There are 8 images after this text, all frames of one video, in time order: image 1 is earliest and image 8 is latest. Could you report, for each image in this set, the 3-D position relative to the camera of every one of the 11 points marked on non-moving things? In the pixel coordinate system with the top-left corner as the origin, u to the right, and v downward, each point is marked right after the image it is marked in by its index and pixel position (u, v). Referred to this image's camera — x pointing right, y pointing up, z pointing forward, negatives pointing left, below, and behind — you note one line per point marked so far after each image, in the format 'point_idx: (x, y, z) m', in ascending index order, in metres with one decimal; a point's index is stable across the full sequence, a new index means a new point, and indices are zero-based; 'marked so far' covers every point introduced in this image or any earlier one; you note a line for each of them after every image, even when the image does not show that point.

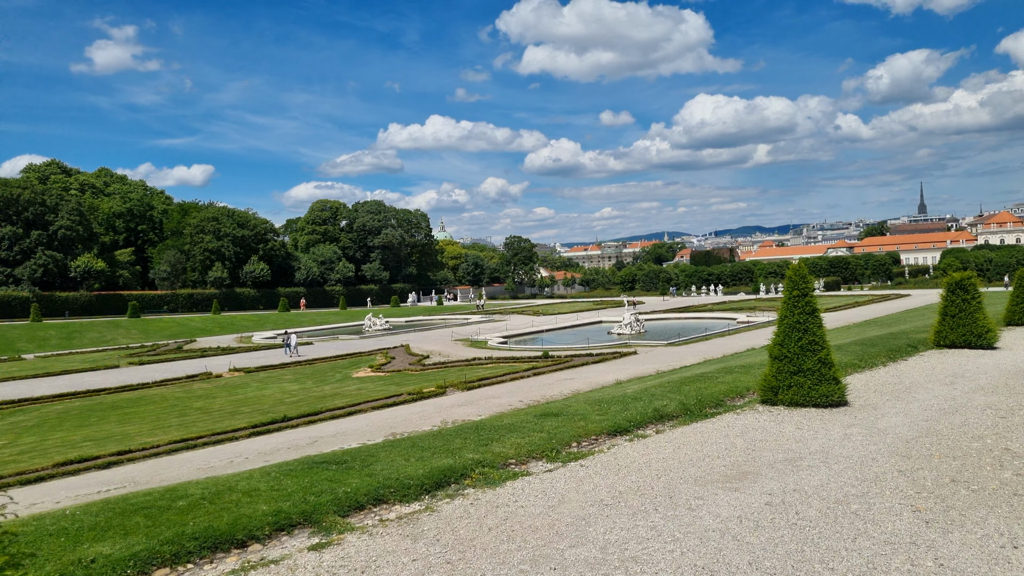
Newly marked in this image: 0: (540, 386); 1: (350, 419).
0: (+0.8, -3.2, +19.9) m
1: (-4.5, -3.6, +16.9) m
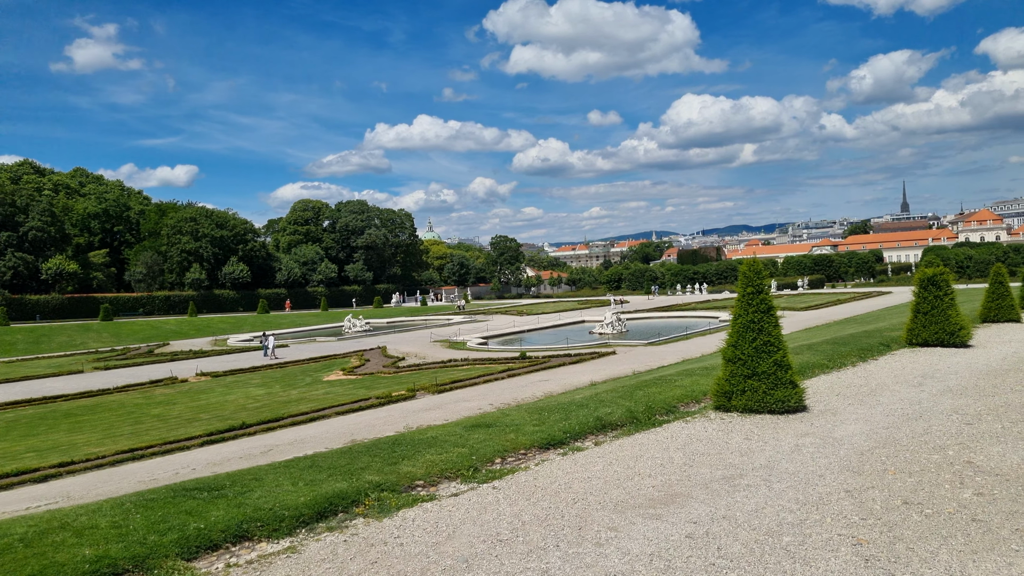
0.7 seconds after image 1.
0: (-0.2, -3.2, +19.3) m
1: (-5.4, -3.7, +16.3) m
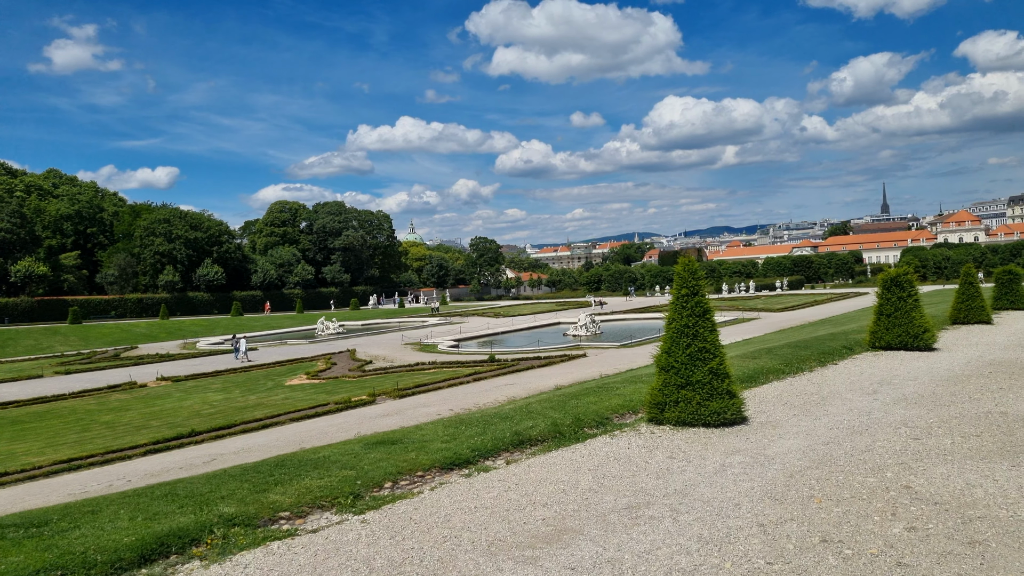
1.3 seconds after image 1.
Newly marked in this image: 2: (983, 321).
0: (-1.3, -3.2, +18.7) m
1: (-6.4, -3.7, +15.6) m
2: (+13.9, -1.1, +18.1) m
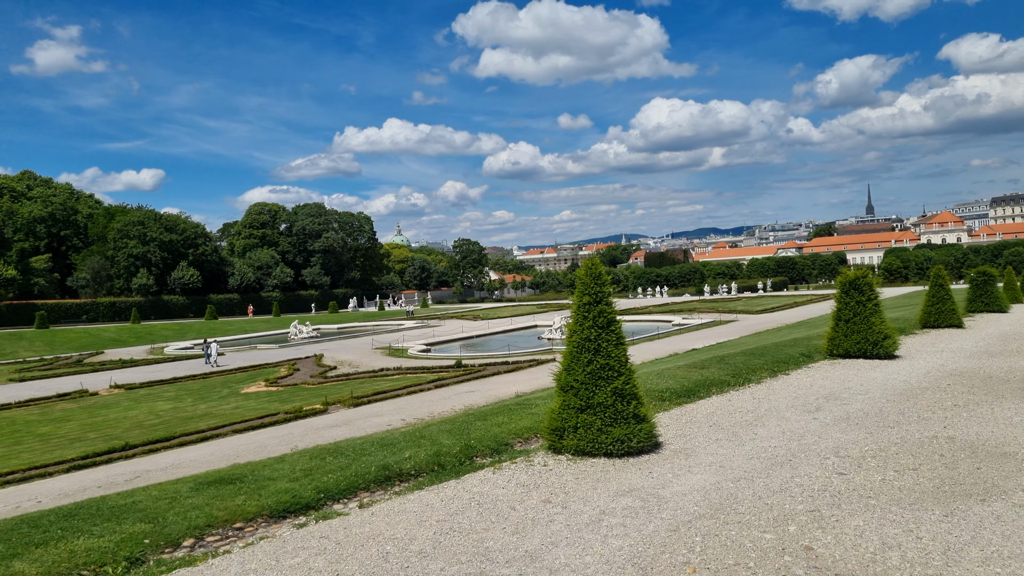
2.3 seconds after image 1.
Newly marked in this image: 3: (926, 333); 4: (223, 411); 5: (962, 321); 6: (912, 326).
0: (-2.5, -3.3, +17.9) m
1: (-7.5, -3.8, +14.6) m
2: (+12.7, -1.1, +17.5) m
3: (+11.1, -1.3, +16.5) m
4: (-9.2, -3.9, +19.3) m
5: (+13.0, -1.0, +17.7) m
6: (+11.9, -1.1, +18.3) m
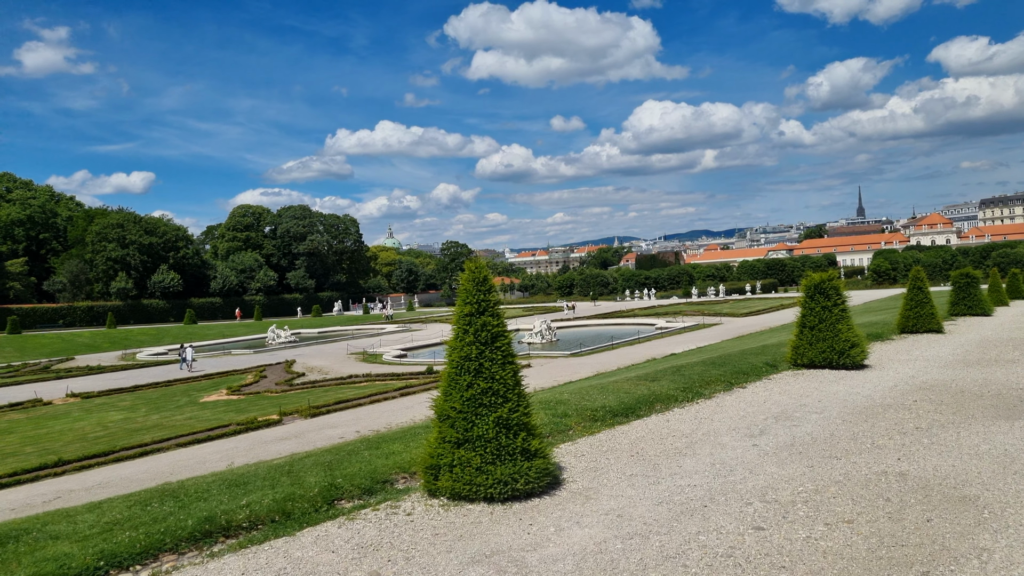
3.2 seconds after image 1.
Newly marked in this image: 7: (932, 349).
0: (-3.5, -3.4, +17.1) m
1: (-8.5, -3.9, +13.7) m
2: (+11.7, -1.2, +16.8) m
3: (+10.1, -1.3, +15.8) m
4: (-10.2, -4.1, +18.4) m
5: (+12.0, -1.1, +17.0) m
6: (+10.9, -1.2, +17.6) m
7: (+9.3, -1.4, +13.5) m
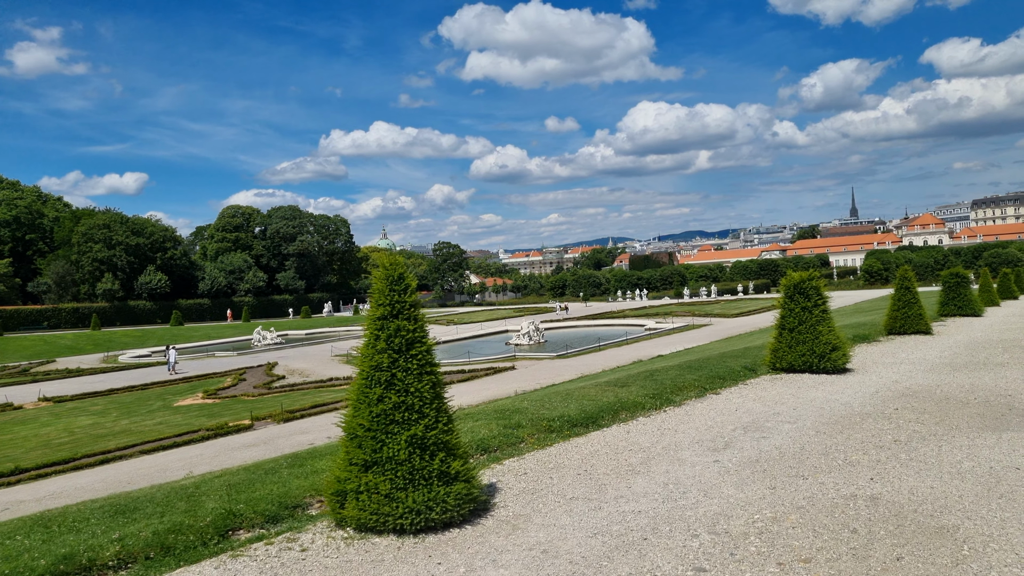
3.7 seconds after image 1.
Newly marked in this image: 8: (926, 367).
0: (-4.0, -3.5, +16.5) m
1: (-9.0, -4.0, +13.2) m
2: (+11.1, -1.2, +16.4) m
3: (+9.6, -1.3, +15.4) m
4: (-10.8, -4.1, +17.8) m
5: (+11.5, -1.1, +16.6) m
6: (+10.3, -1.2, +17.2) m
7: (+8.7, -1.4, +13.0) m
8: (+7.7, -1.5, +11.3) m
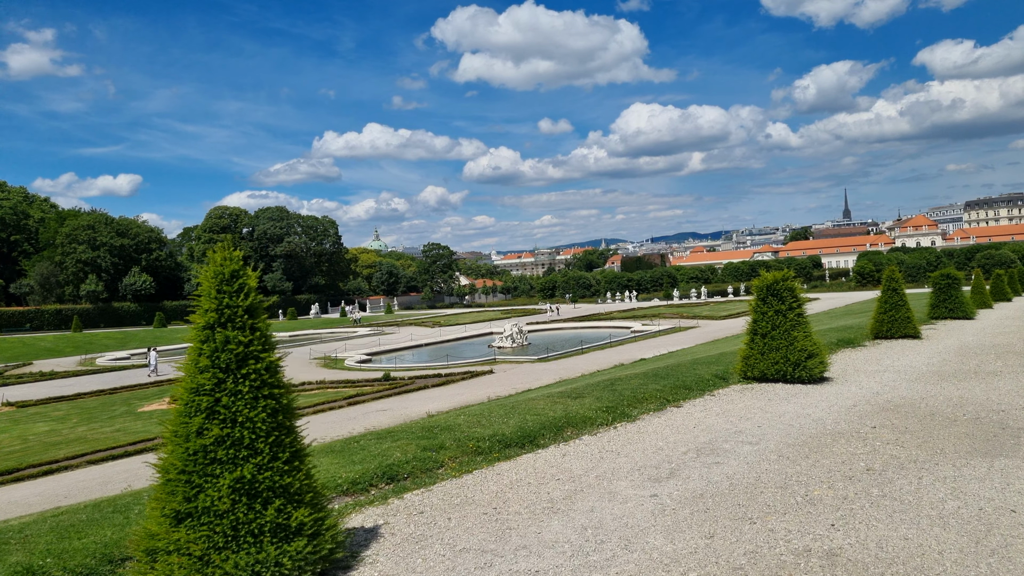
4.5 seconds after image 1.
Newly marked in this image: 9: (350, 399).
0: (-4.8, -3.5, +15.8) m
1: (-9.7, -4.0, +12.3) m
2: (+10.4, -1.2, +15.8) m
3: (+8.8, -1.4, +14.7) m
4: (-11.5, -4.1, +17.0) m
5: (+10.7, -1.1, +16.0) m
6: (+9.6, -1.3, +16.5) m
7: (+8.0, -1.4, +12.4) m
8: (+7.0, -1.5, +10.6) m
9: (-5.1, -3.6, +19.6) m
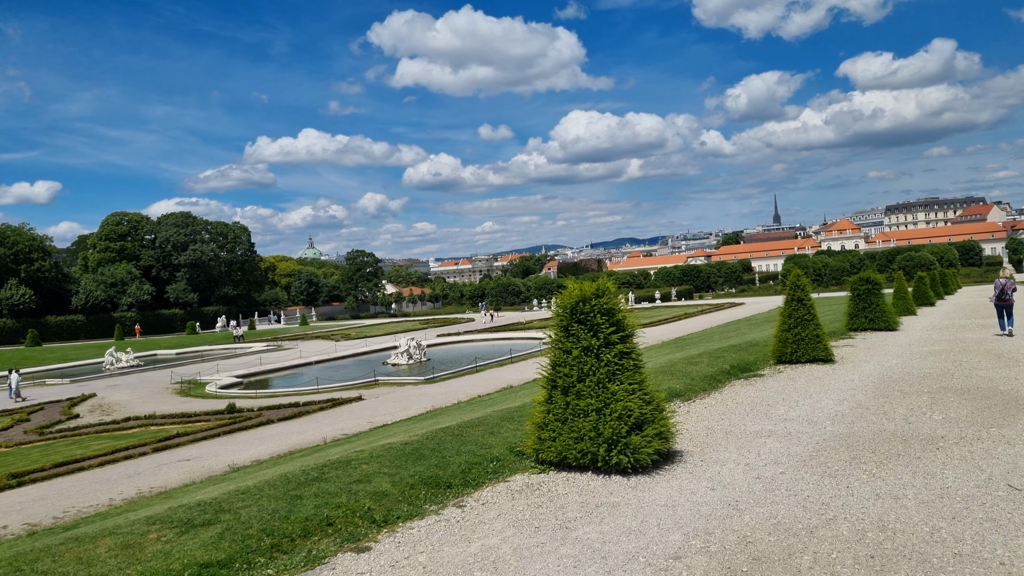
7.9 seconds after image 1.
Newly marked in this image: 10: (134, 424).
0: (-8.1, -3.8, +11.9) m
1: (-12.8, -4.4, +8.0) m
2: (+6.9, -1.4, +13.3) m
3: (+5.5, -1.5, +12.1) m
4: (-14.9, -4.6, +12.5) m
5: (+7.2, -1.3, +13.5) m
6: (+6.1, -1.4, +13.9) m
7: (+4.9, -1.5, +9.7) m
8: (+4.0, -1.6, +7.8) m
9: (-8.8, -4.0, +15.7) m
10: (-11.4, -4.1, +18.5) m
